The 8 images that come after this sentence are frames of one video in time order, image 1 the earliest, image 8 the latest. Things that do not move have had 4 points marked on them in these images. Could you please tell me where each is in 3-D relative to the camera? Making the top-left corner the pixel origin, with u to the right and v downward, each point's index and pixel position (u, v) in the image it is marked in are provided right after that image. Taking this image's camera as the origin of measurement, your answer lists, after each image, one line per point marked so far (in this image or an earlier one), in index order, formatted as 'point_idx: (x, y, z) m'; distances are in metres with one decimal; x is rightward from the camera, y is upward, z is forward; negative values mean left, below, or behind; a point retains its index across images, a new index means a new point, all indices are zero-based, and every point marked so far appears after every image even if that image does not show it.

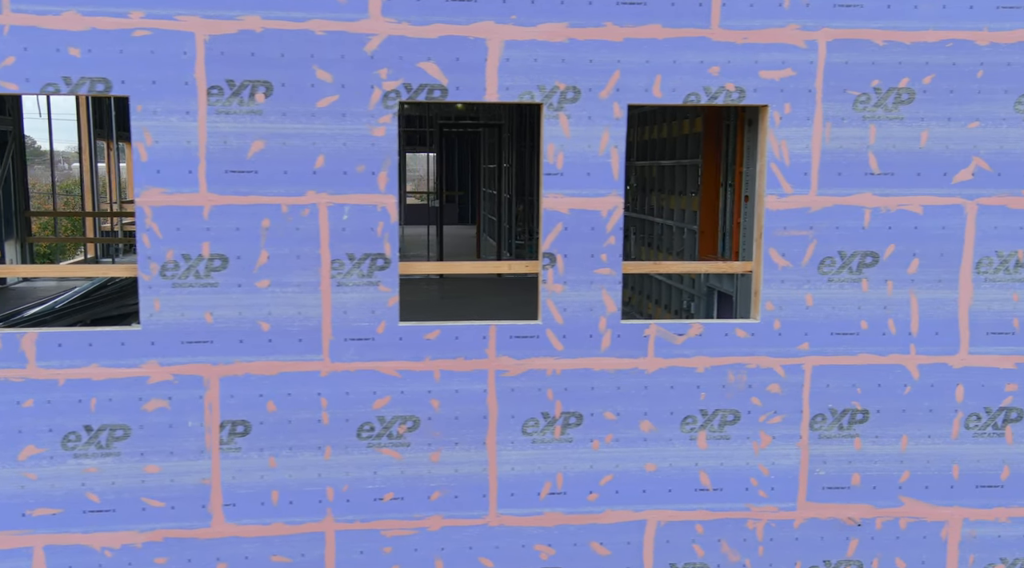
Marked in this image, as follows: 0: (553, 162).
0: (+0.2, +0.6, +3.8) m
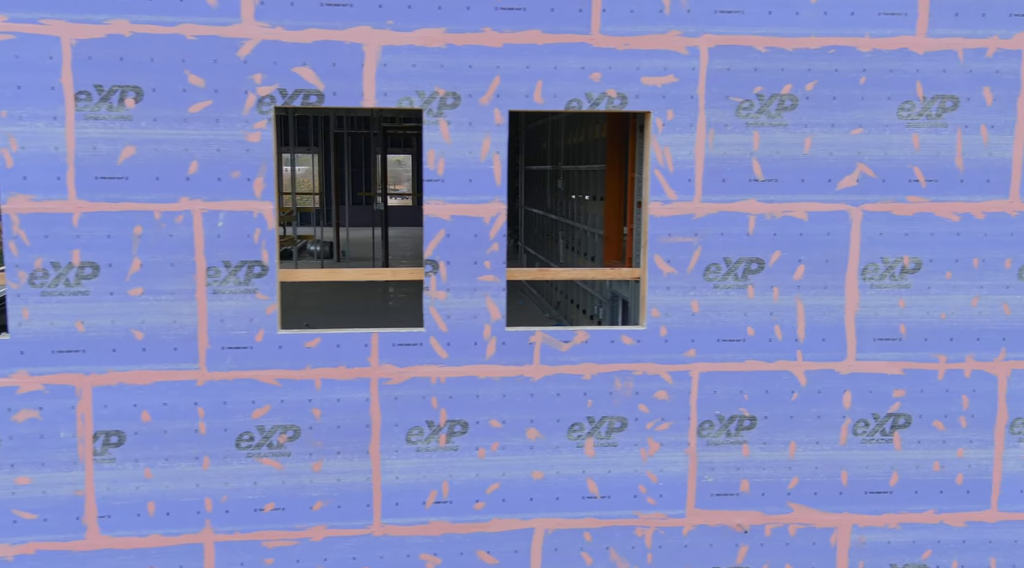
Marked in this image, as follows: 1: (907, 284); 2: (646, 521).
0: (-0.4, +0.5, +3.8) m
1: (+1.9, 0.0, +4.1) m
2: (+0.7, -1.1, +4.1) m
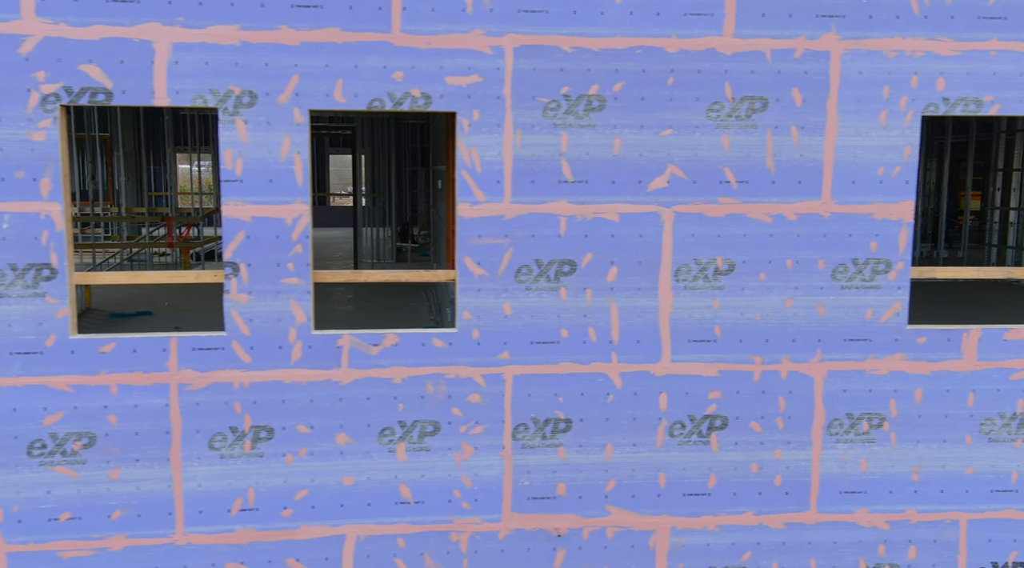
0: (-1.2, +0.5, +3.7) m
1: (+1.0, 0.0, +4.0) m
2: (-0.2, -1.2, +4.0) m
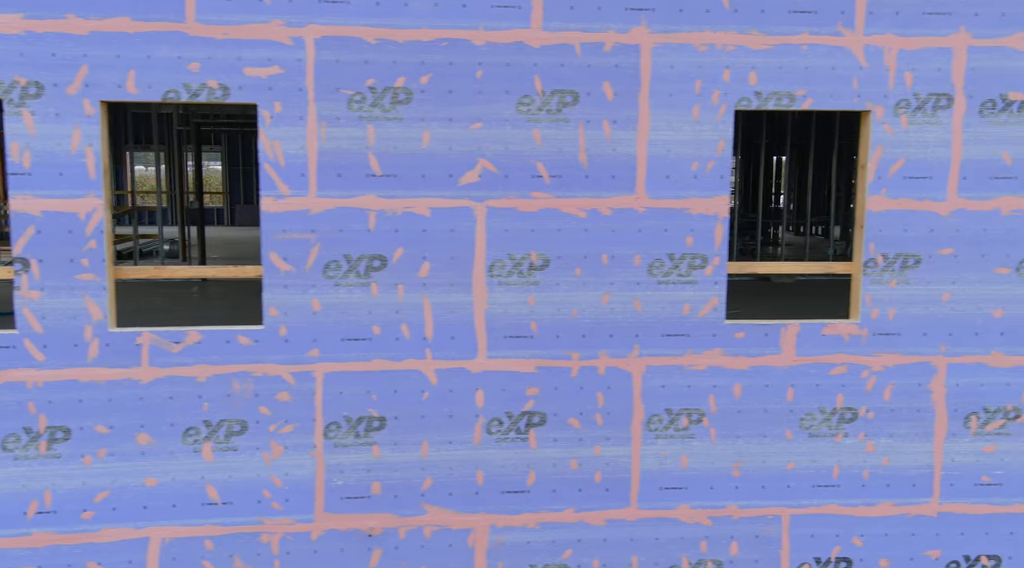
0: (-2.1, +0.5, +3.6) m
1: (+0.1, 0.0, +4.0) m
2: (-1.1, -1.1, +4.0) m
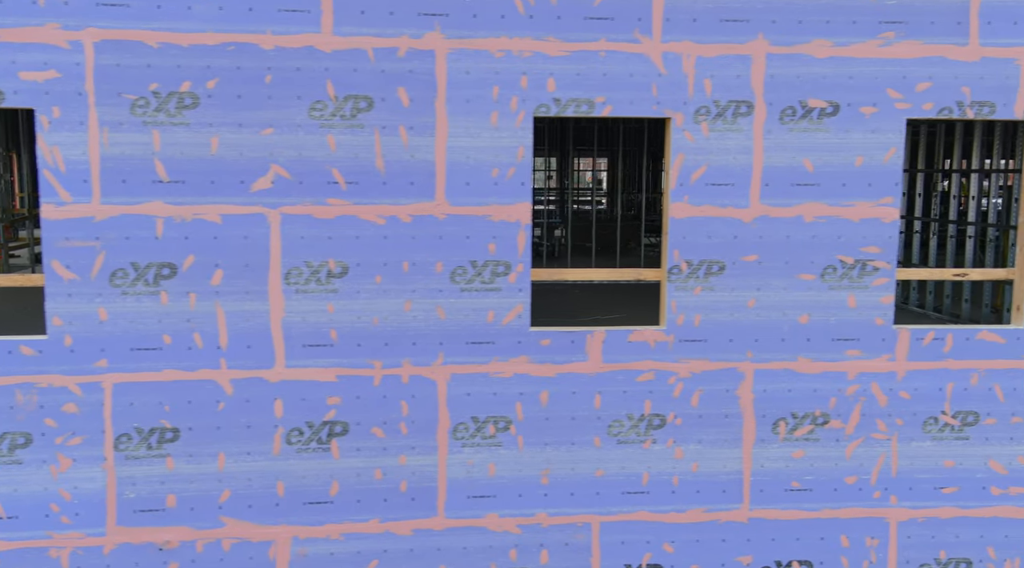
0: (-3.1, +0.5, +3.5) m
1: (-0.8, 0.0, +4.0) m
2: (-2.1, -1.2, +3.9) m
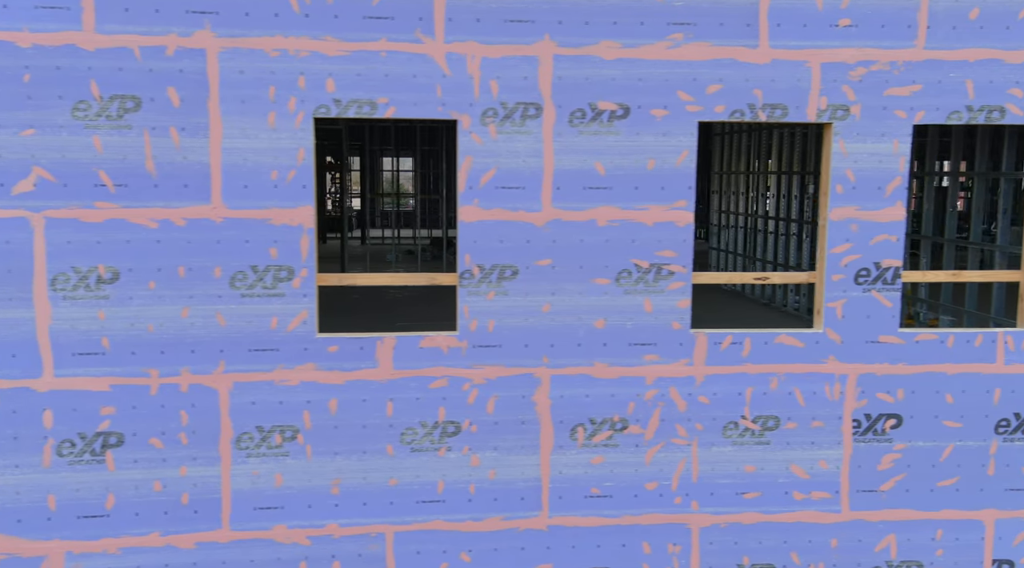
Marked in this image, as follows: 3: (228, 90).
0: (-4.1, +0.5, +3.3) m
1: (-1.9, -0.1, +3.8) m
2: (-3.1, -1.2, +3.7) m
3: (-1.3, +0.9, +3.8) m
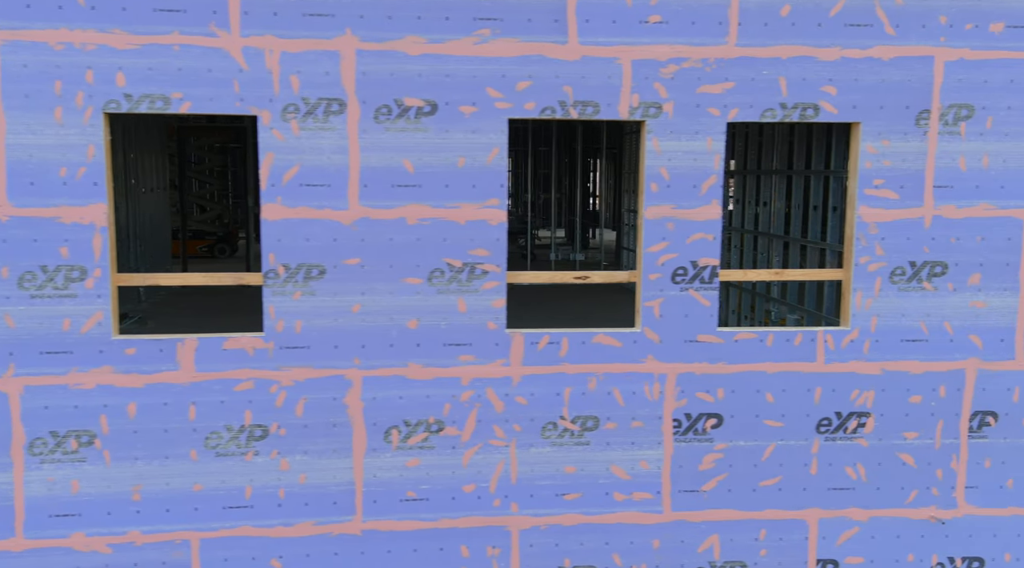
0: (-5.0, +0.4, +3.1) m
1: (-2.8, -0.1, +3.7) m
2: (-4.0, -1.2, +3.5) m
3: (-2.2, +0.9, +3.7) m
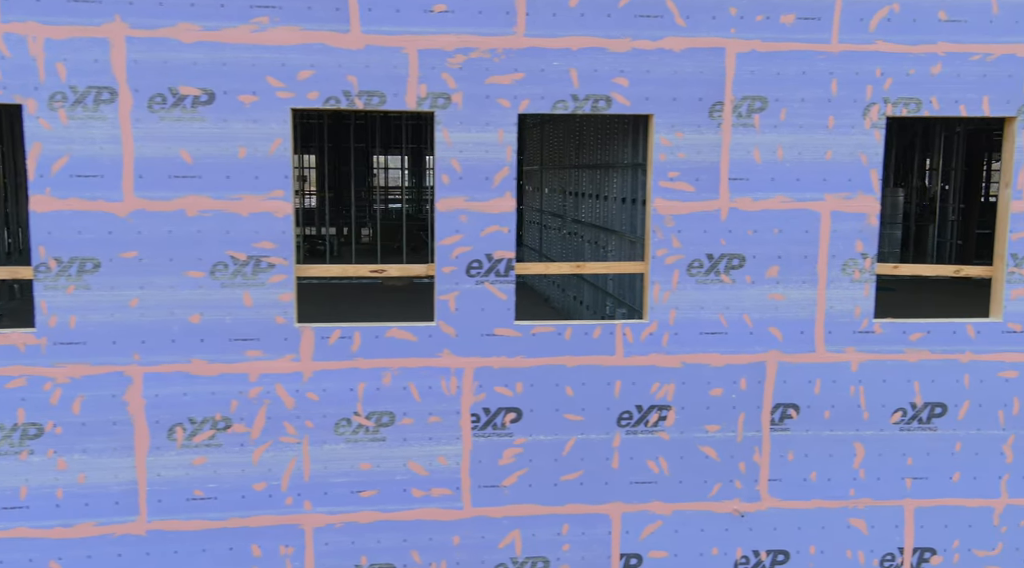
0: (-5.9, +0.5, +2.8) m
1: (-3.8, 0.0, +3.5) m
2: (-5.0, -1.2, +3.3) m
3: (-3.2, +0.9, +3.5) m
